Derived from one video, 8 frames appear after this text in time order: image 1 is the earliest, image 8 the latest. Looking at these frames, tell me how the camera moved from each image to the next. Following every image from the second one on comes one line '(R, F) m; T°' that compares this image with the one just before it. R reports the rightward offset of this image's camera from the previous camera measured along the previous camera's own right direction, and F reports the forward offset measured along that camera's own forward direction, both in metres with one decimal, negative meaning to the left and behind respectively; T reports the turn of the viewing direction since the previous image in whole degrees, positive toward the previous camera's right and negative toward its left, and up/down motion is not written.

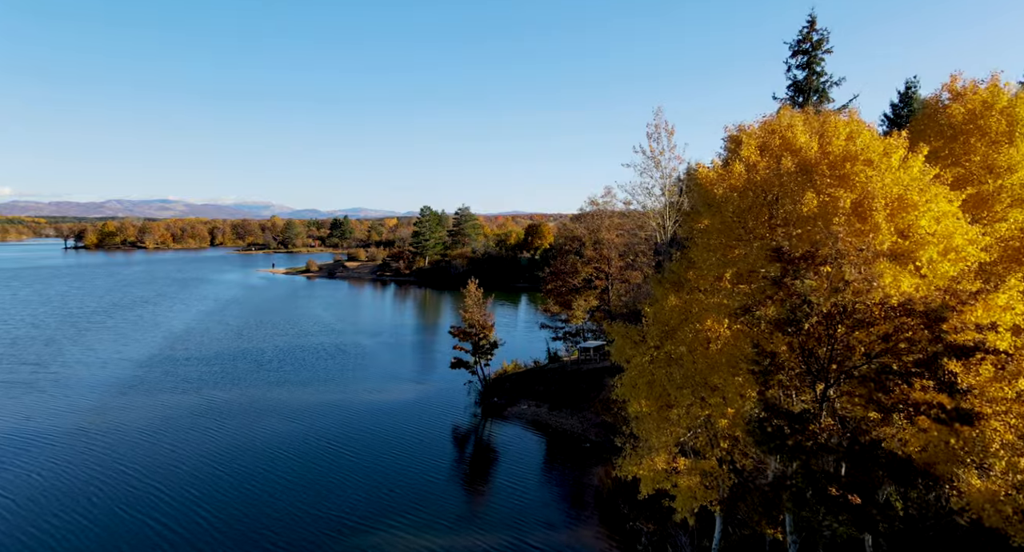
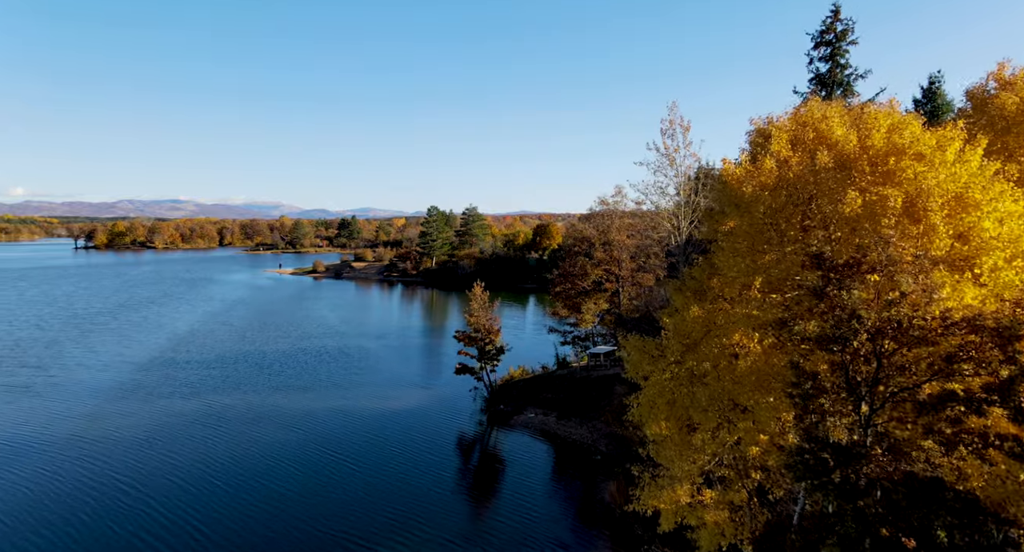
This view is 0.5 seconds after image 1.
(+0.1, +1.1) m; -1°
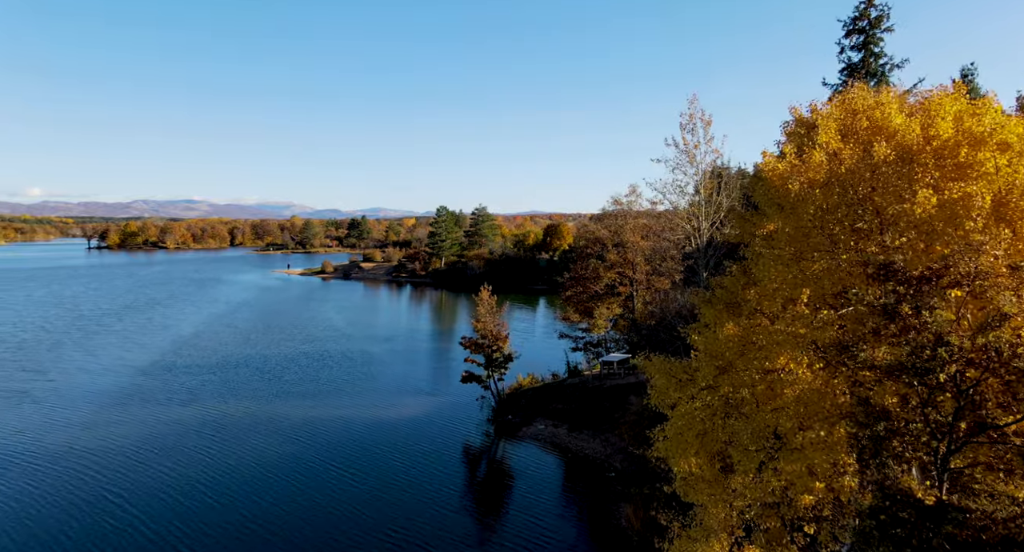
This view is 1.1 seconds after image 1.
(+0.1, +1.4) m; -1°
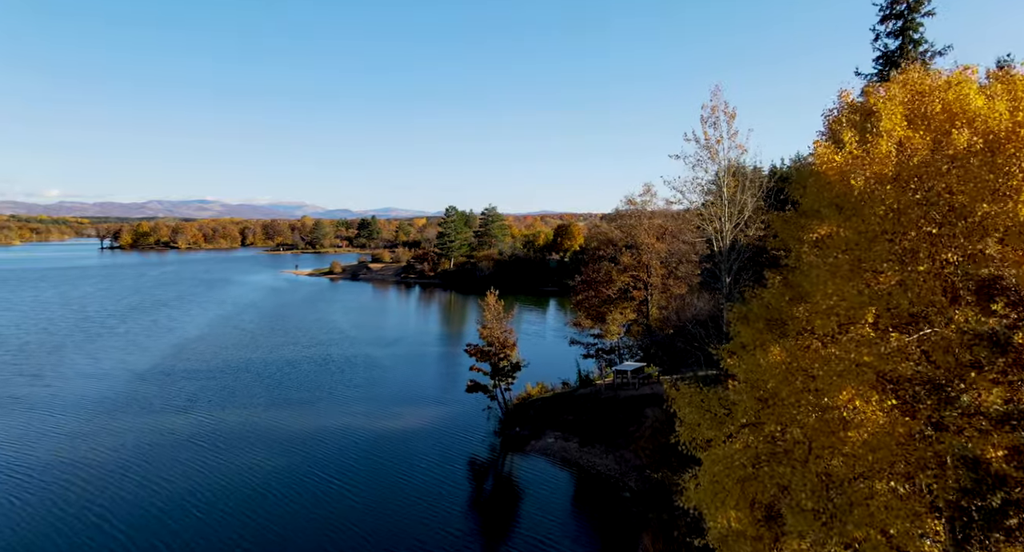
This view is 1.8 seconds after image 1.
(+0.1, +1.4) m; -1°
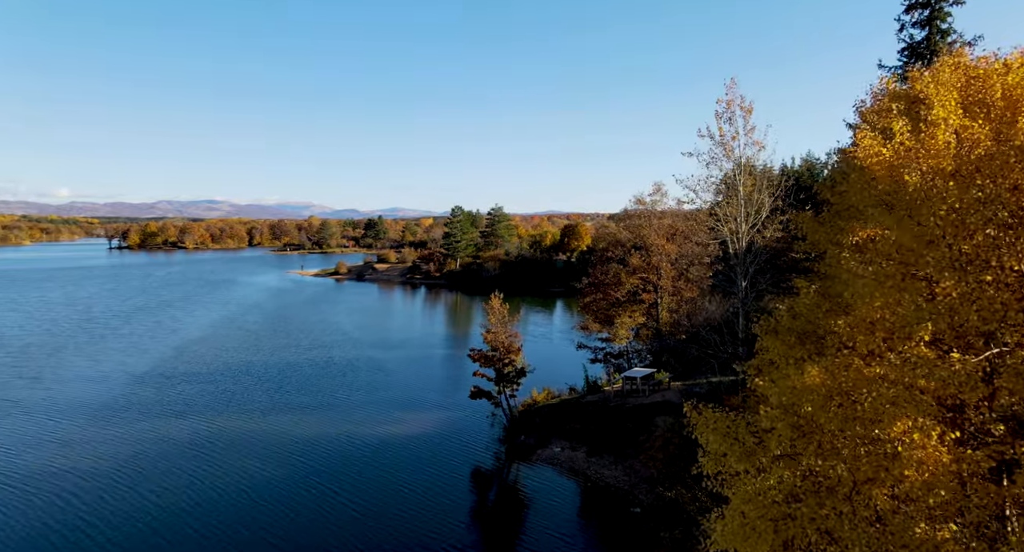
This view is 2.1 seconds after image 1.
(+0.1, +0.9) m; -1°
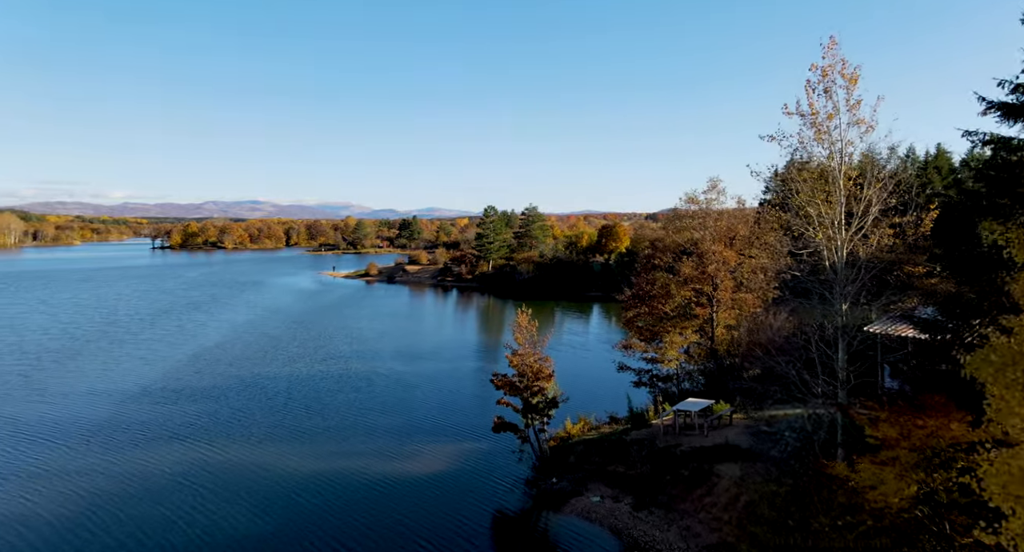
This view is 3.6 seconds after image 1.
(+0.2, +3.8) m; -3°
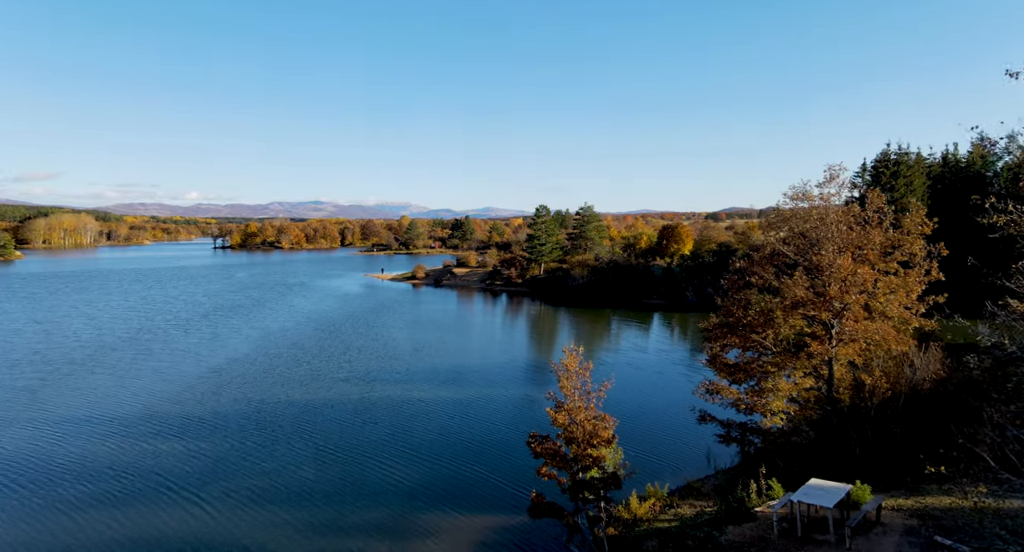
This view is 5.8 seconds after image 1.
(+0.2, +5.9) m; -5°
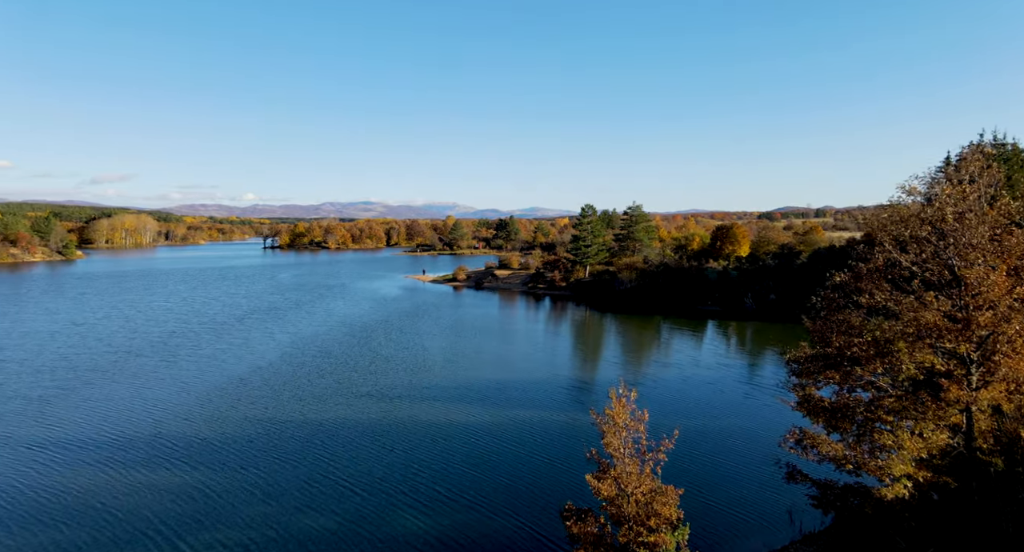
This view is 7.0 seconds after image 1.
(+0.3, +3.9) m; -4°
